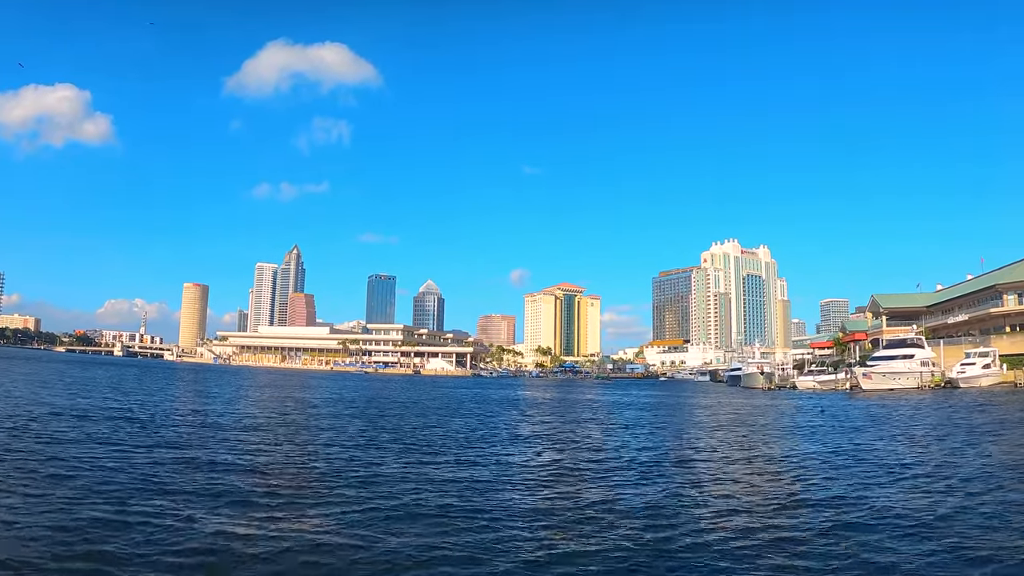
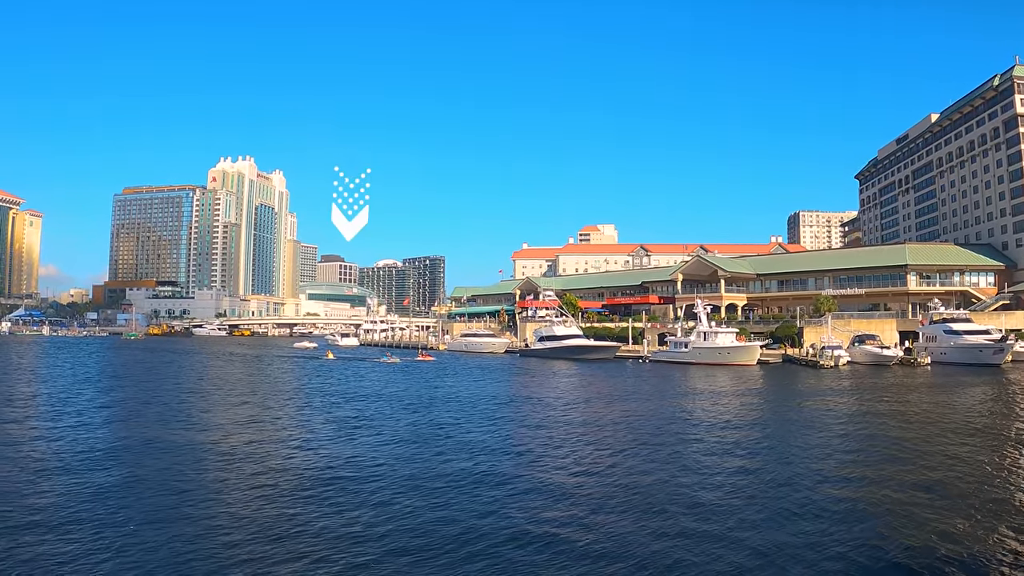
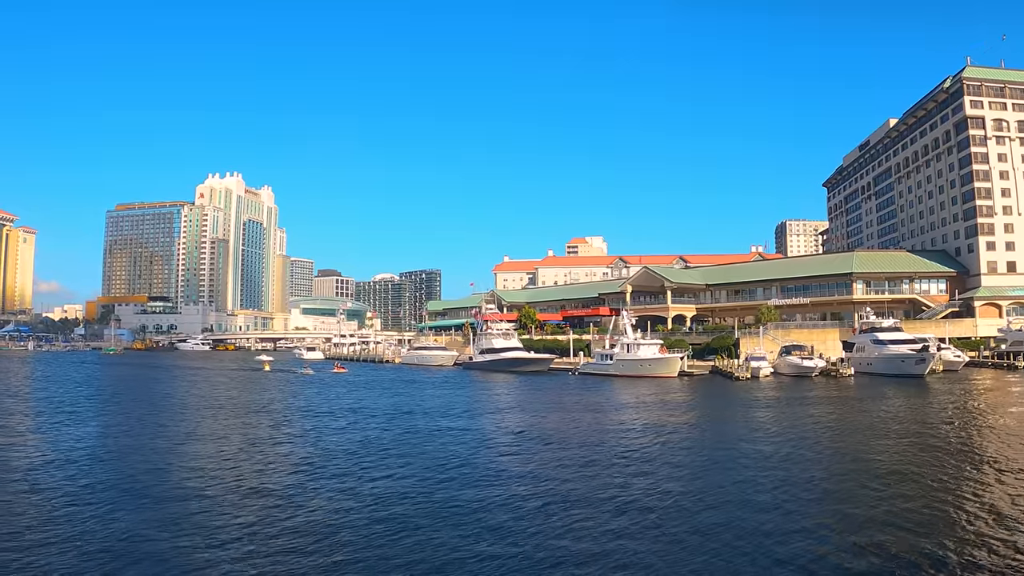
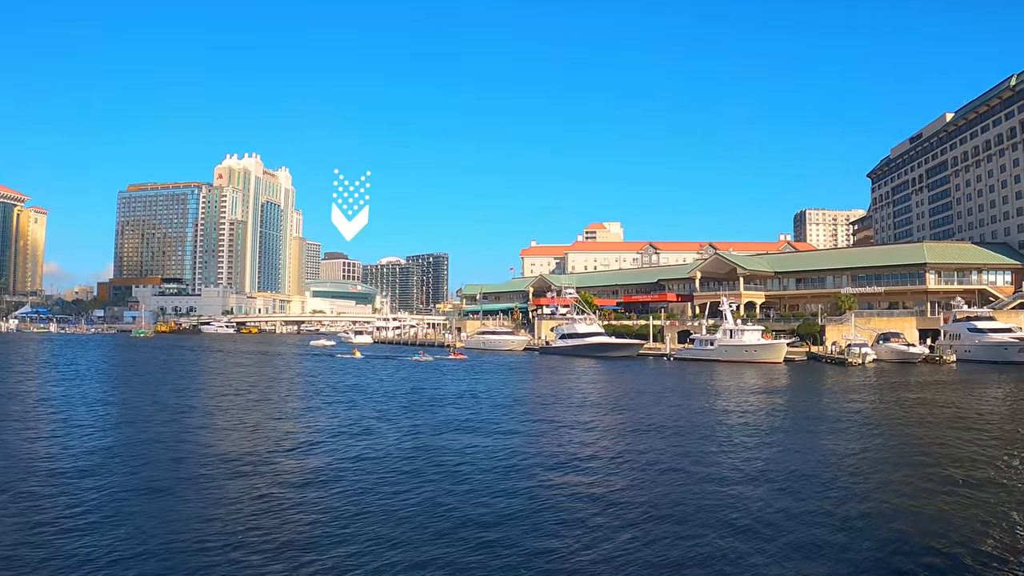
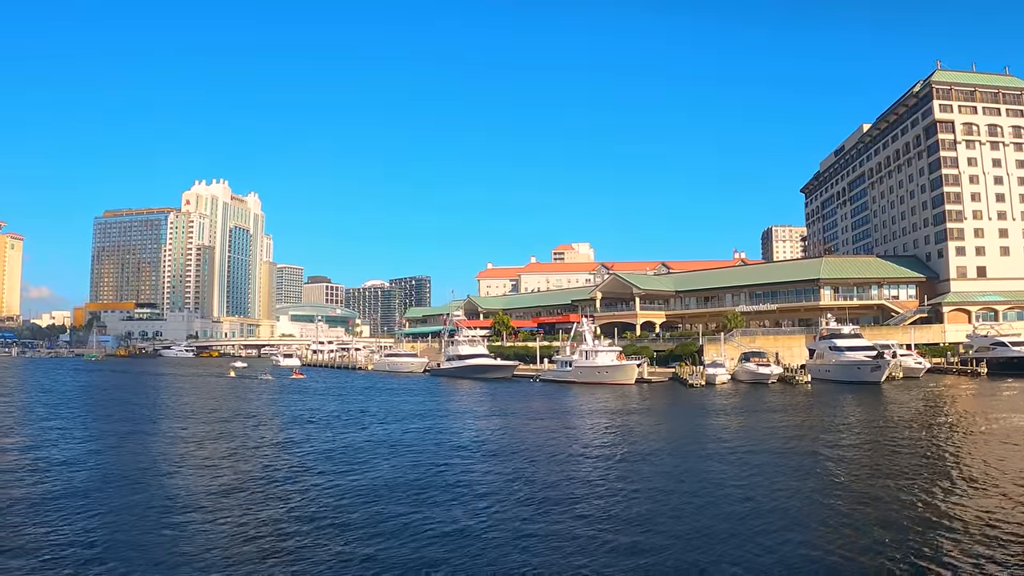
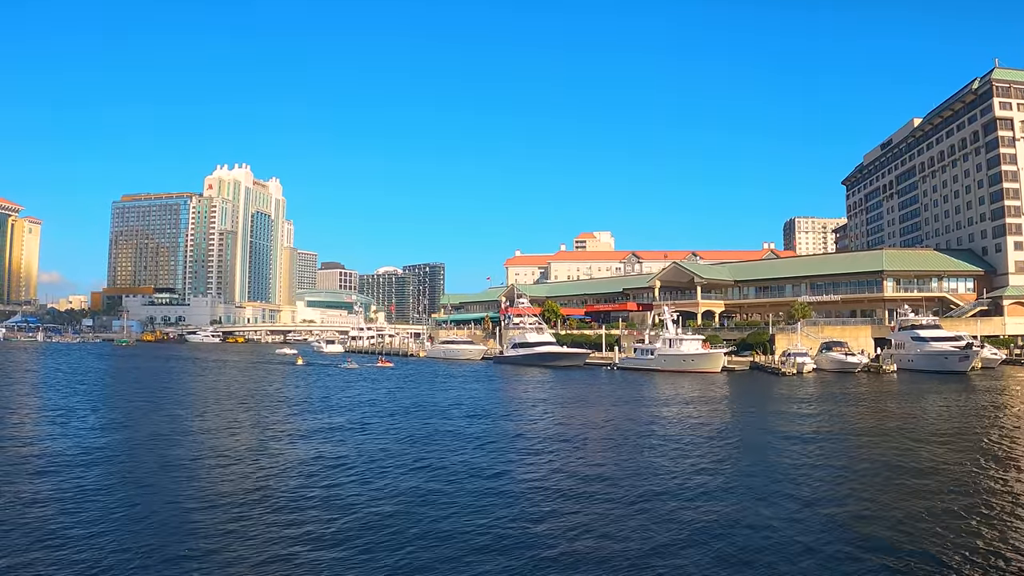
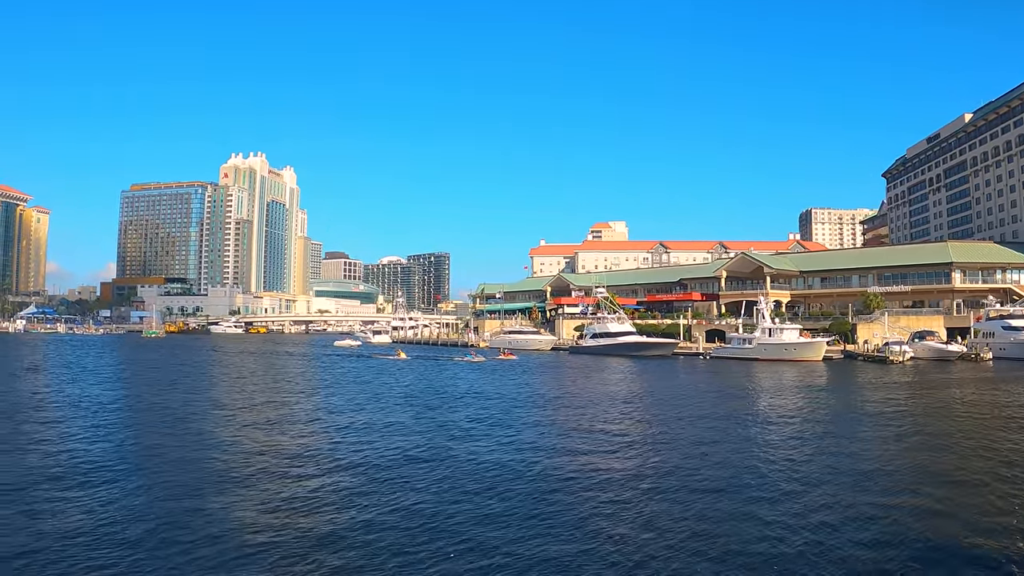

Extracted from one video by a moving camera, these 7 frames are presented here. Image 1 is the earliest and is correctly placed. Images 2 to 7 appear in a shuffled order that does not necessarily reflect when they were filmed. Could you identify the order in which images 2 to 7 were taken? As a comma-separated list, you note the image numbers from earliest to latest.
5, 3, 6, 2, 4, 7
